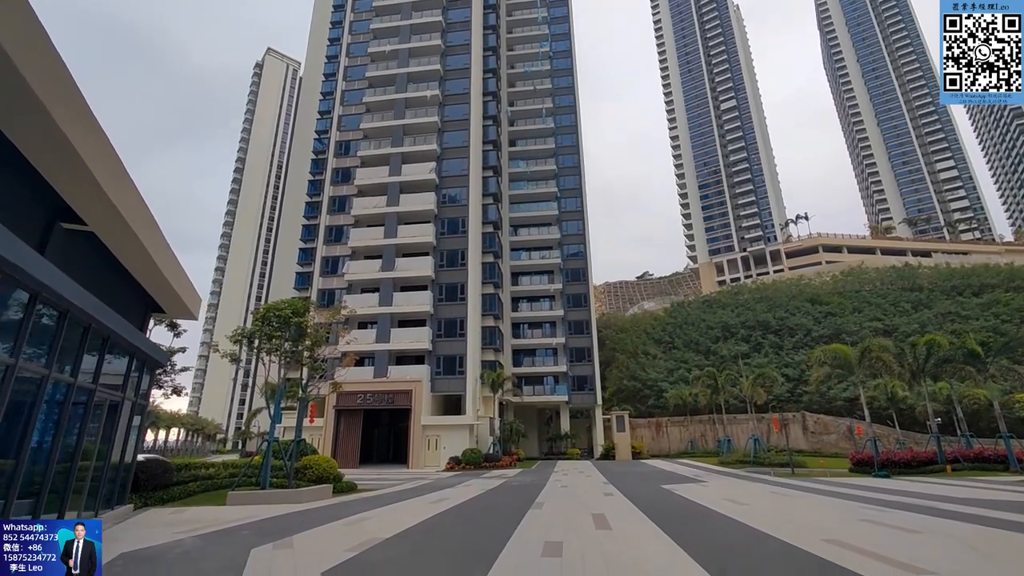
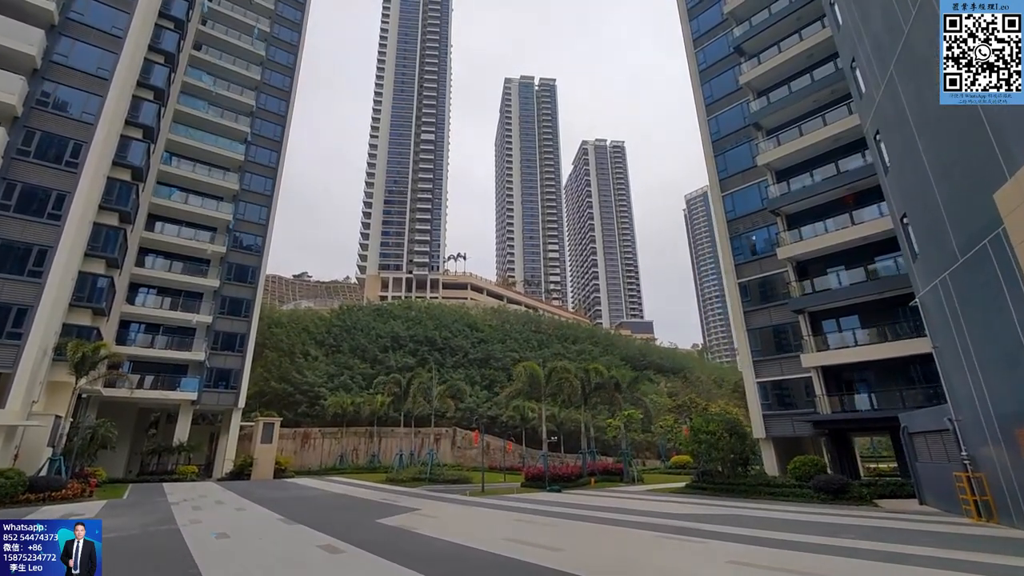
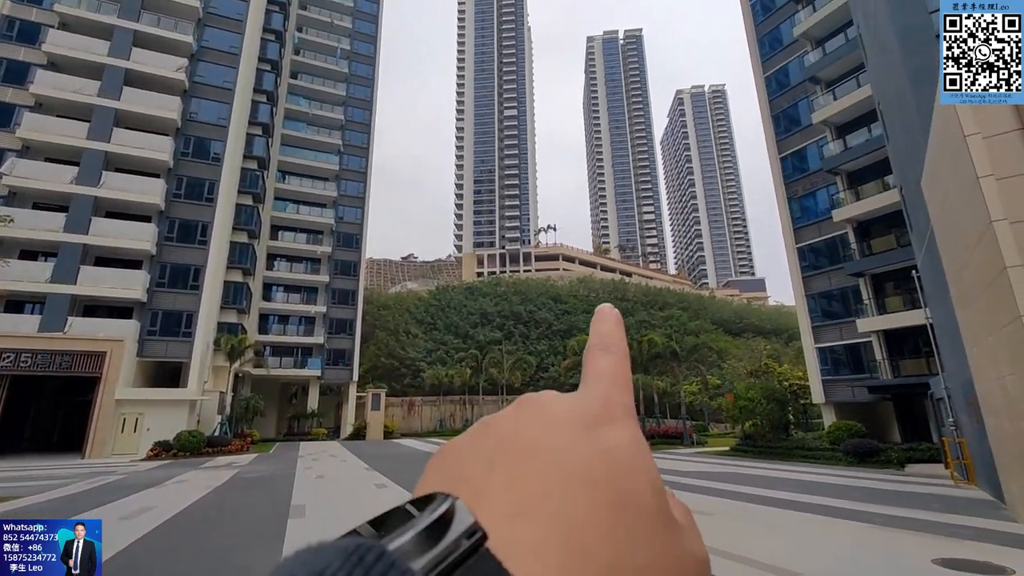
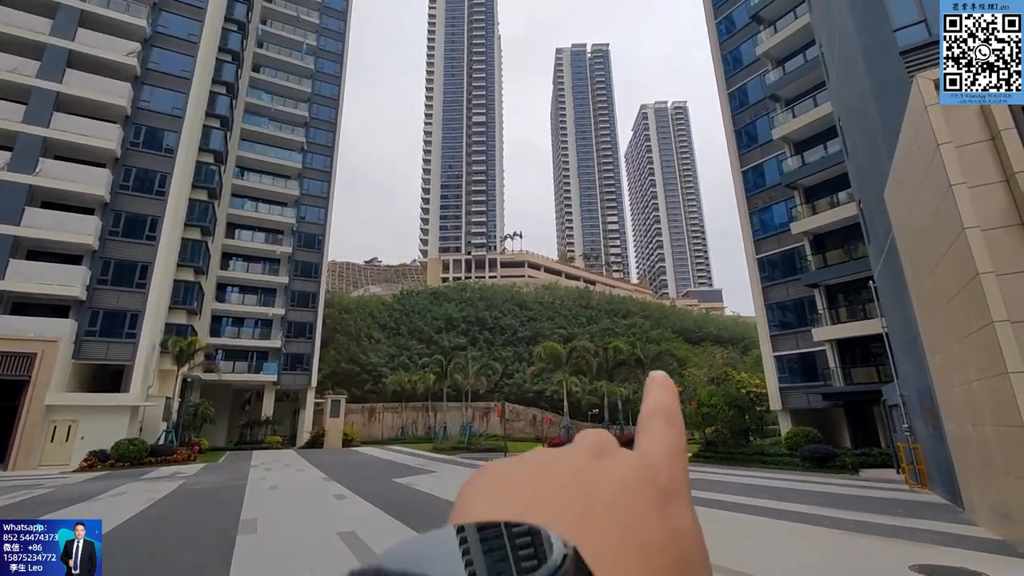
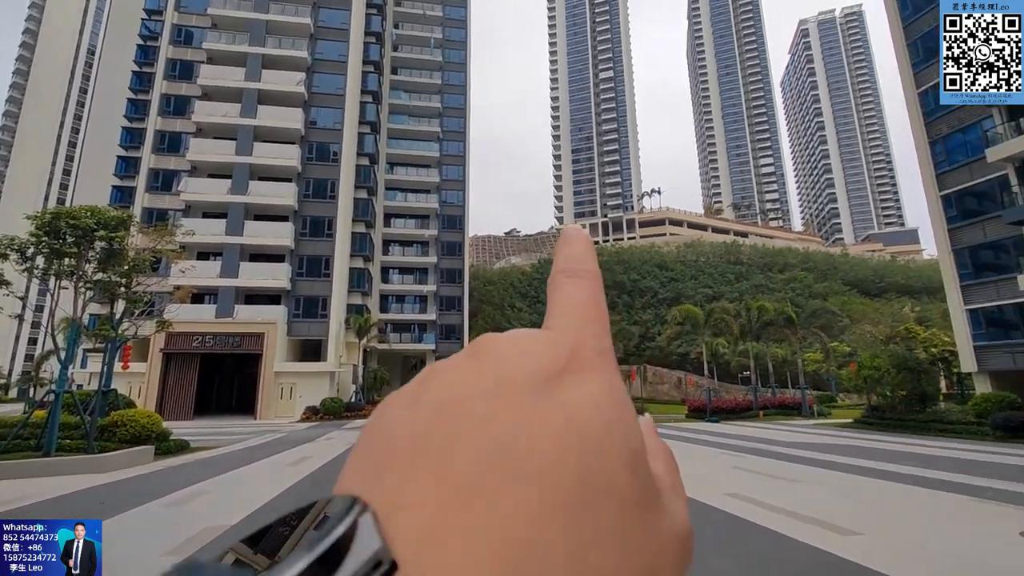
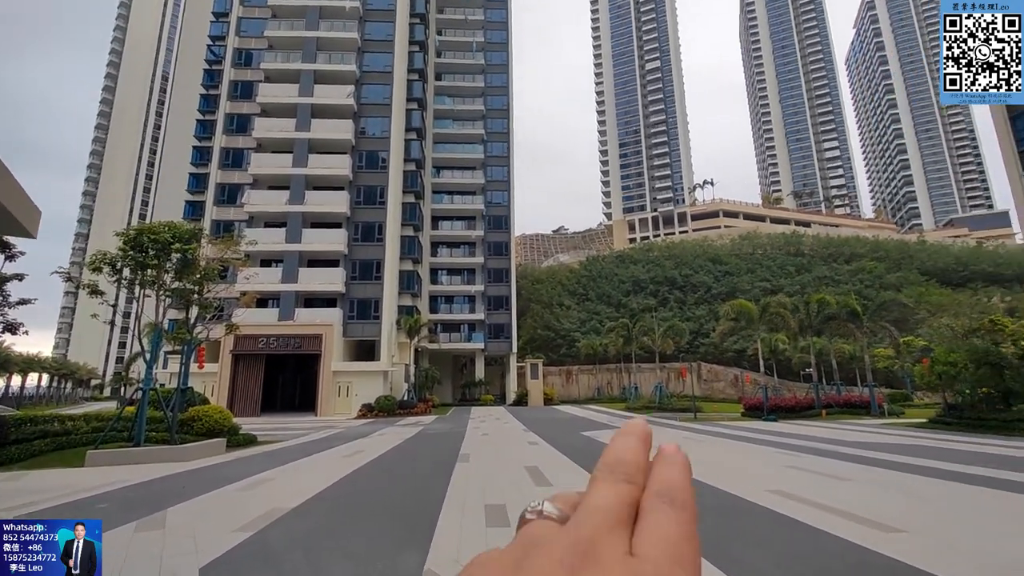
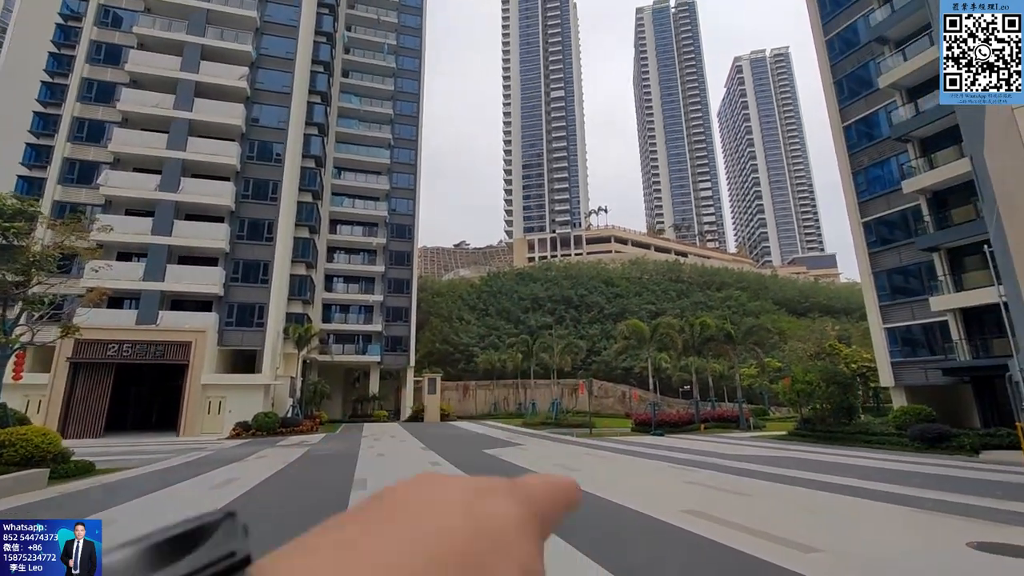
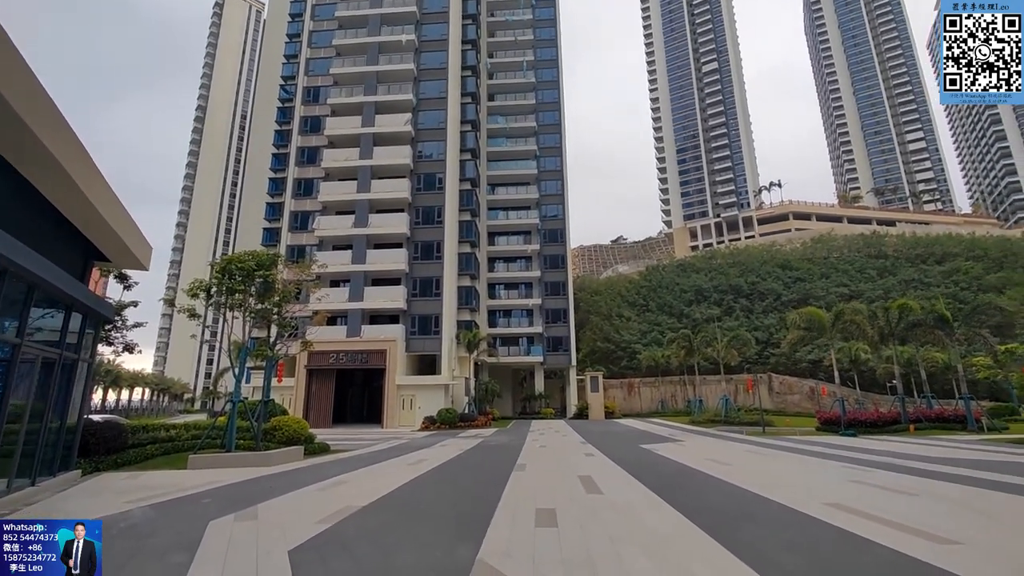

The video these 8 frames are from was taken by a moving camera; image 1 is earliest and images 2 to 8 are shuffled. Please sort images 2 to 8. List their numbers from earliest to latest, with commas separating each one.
8, 6, 5, 7, 3, 4, 2
